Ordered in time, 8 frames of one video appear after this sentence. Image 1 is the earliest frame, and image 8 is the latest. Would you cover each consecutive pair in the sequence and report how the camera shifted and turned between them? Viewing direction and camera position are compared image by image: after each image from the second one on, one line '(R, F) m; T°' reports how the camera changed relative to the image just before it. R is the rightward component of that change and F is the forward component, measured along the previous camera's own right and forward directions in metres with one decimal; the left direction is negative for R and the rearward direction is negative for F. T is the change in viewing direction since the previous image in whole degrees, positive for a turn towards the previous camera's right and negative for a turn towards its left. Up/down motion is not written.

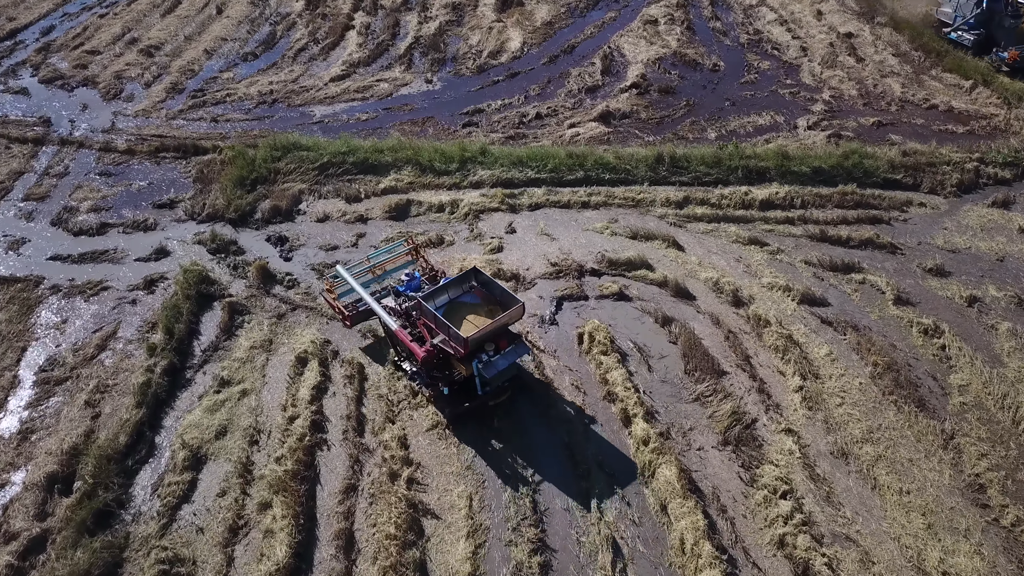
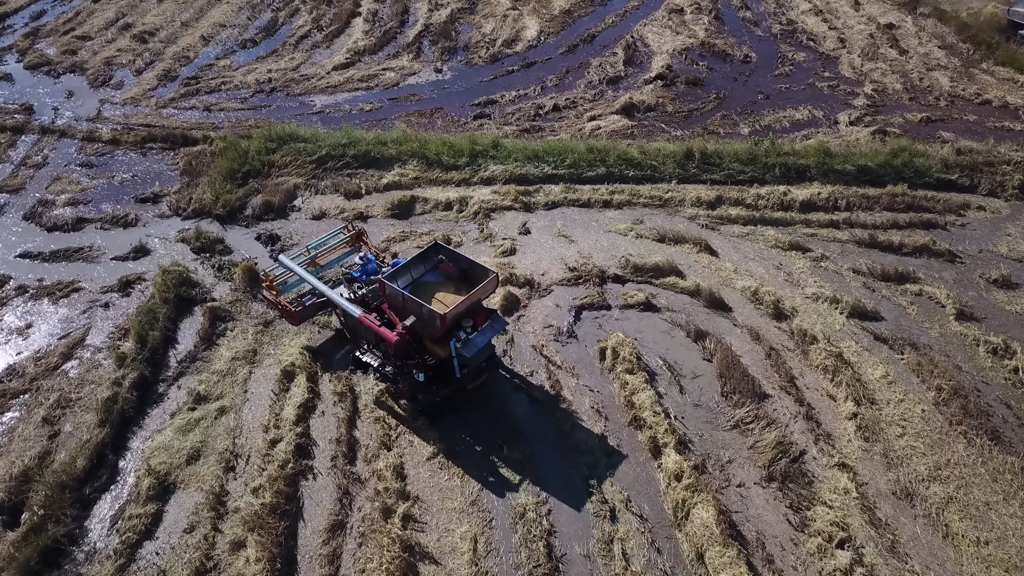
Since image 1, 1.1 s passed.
(0.0, +1.1) m; -1°
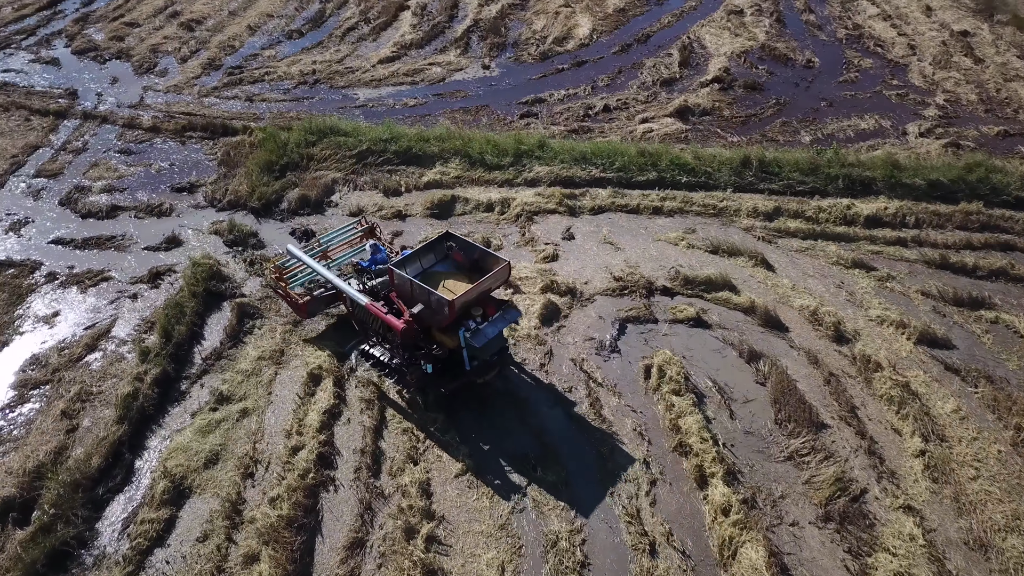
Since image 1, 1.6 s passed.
(0.0, +0.5) m; -3°
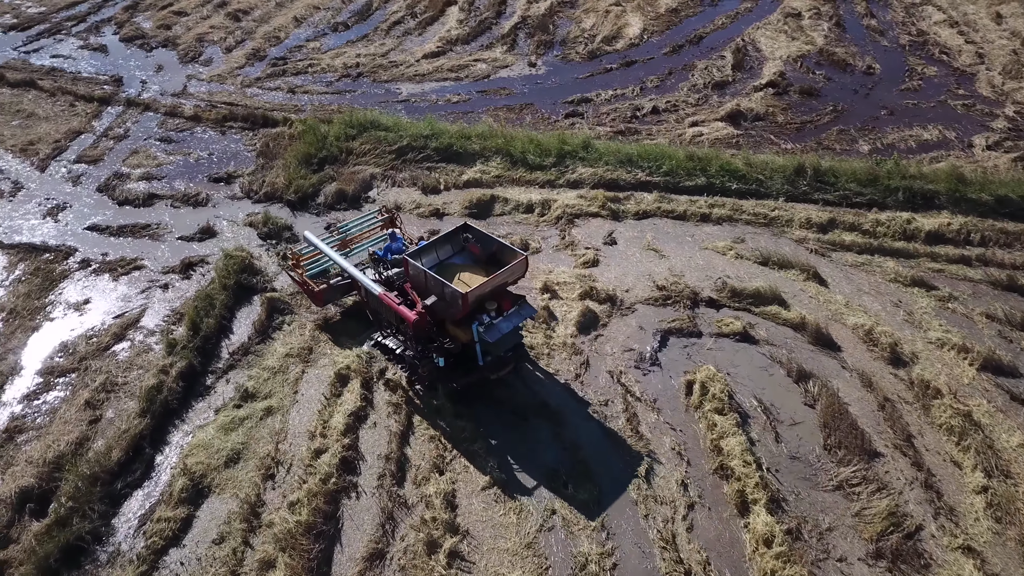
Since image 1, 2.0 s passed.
(0.0, +0.3) m; -3°
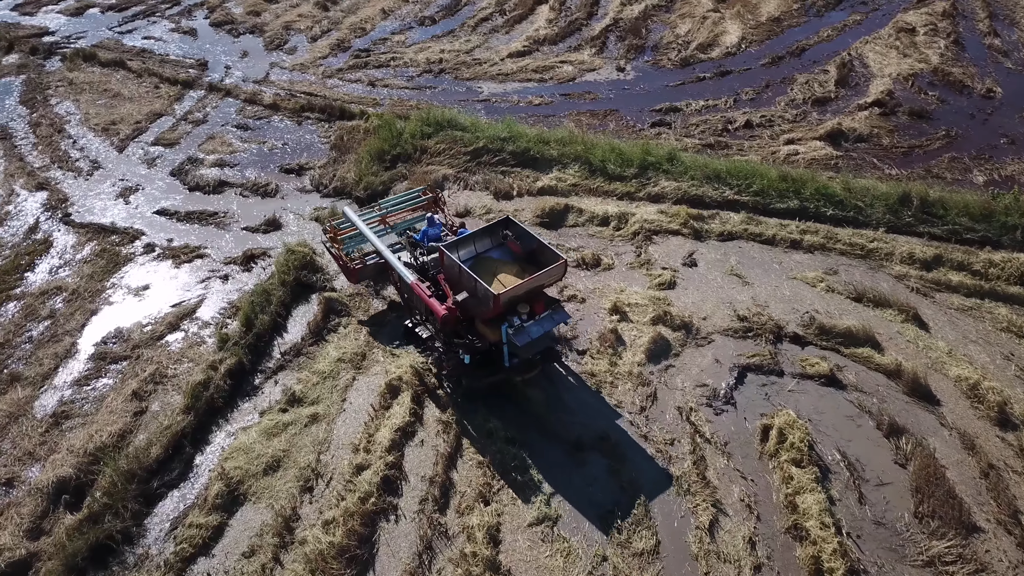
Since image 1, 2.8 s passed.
(+0.1, +0.5) m; -5°
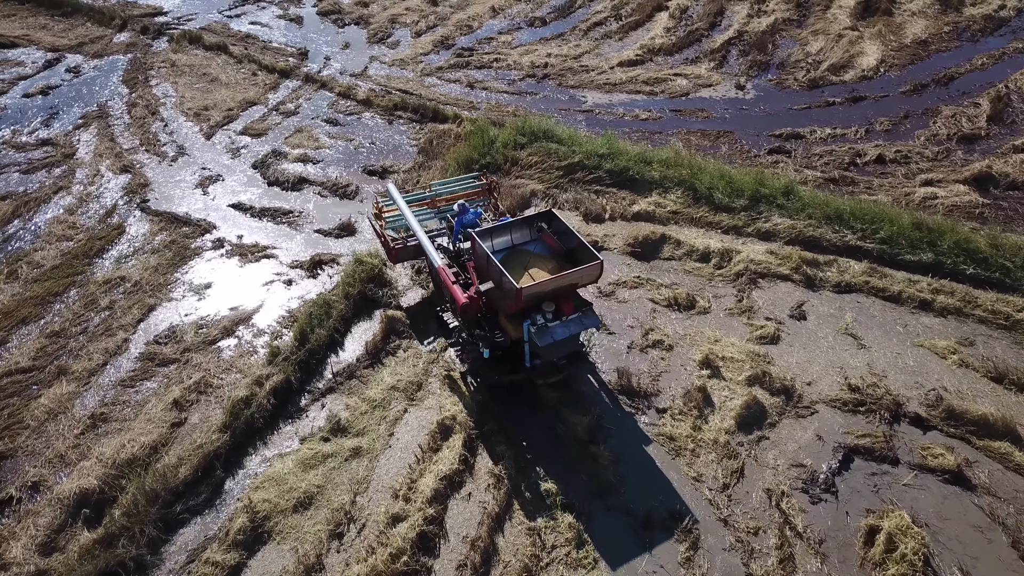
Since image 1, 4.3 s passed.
(+0.2, +0.9) m; -7°
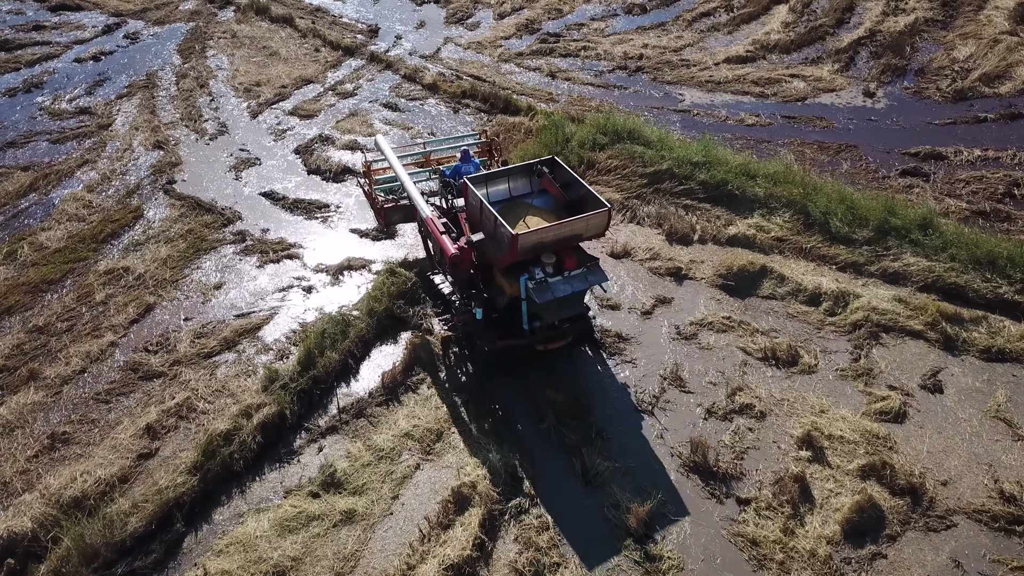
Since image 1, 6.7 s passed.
(+0.2, +1.5) m; -6°
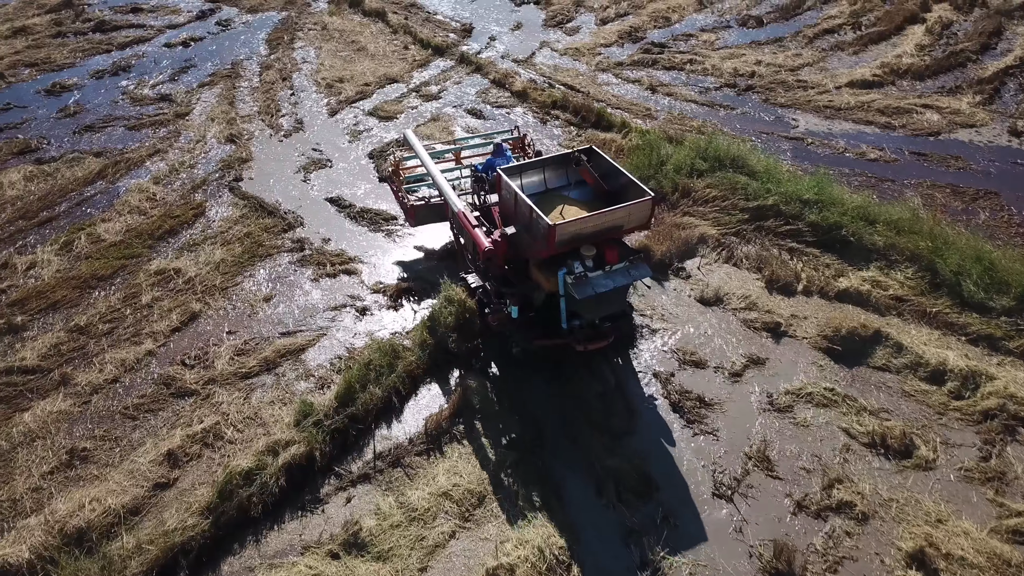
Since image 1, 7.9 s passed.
(+0.1, +0.8) m; -6°
